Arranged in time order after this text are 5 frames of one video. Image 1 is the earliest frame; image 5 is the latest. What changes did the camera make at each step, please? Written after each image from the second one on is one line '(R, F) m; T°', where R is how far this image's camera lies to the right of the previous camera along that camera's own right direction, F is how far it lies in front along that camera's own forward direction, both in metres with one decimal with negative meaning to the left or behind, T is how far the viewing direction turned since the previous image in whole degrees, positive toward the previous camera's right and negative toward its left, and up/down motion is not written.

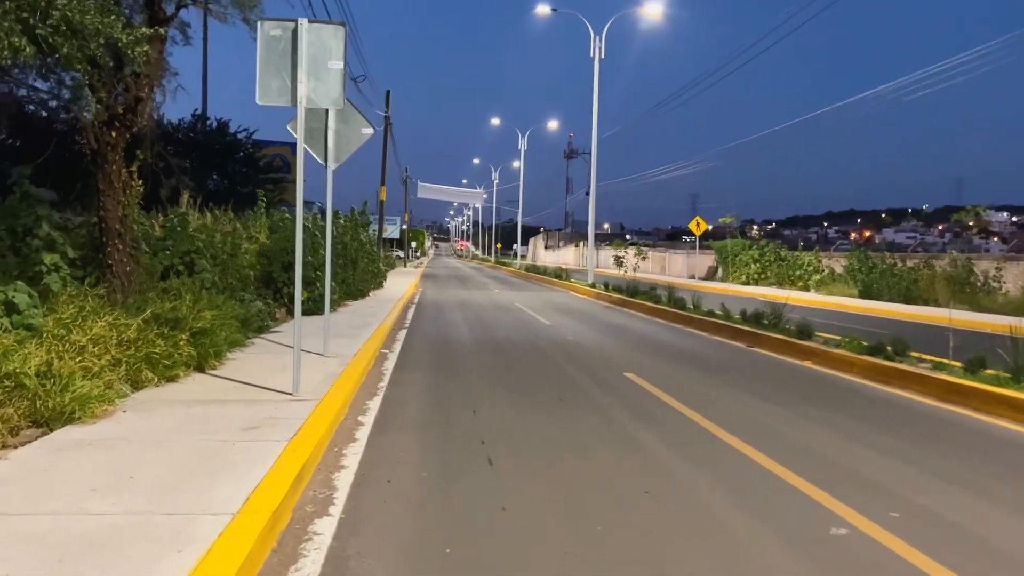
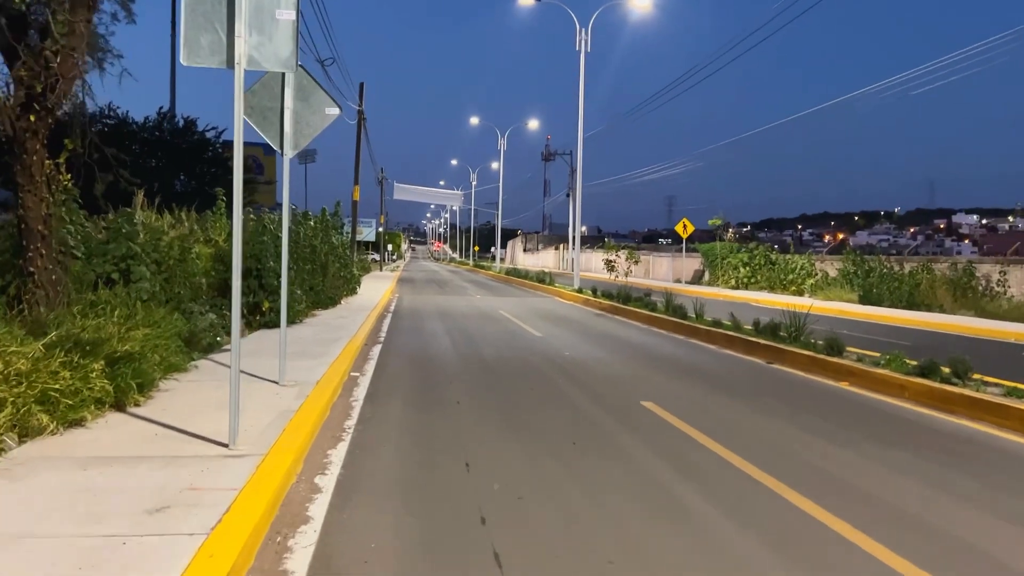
(-0.2, +1.6) m; +2°
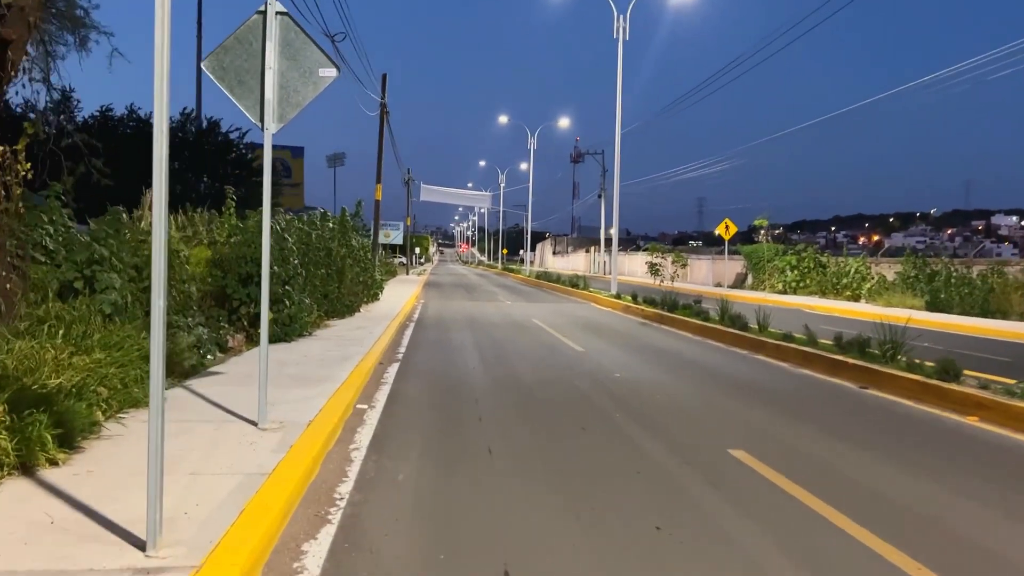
(-0.2, +1.9) m; -2°
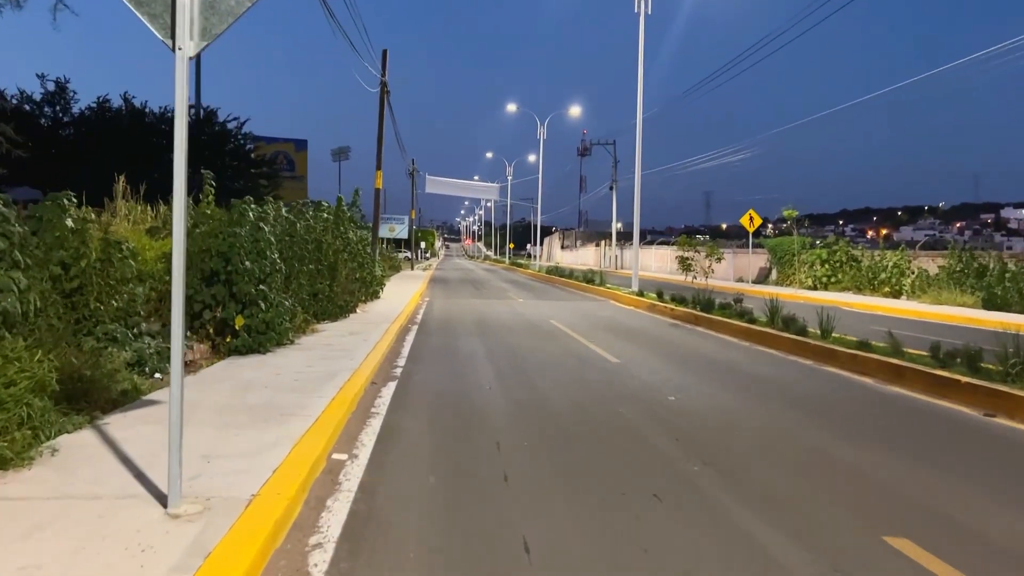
(-0.2, +2.1) m; 0°
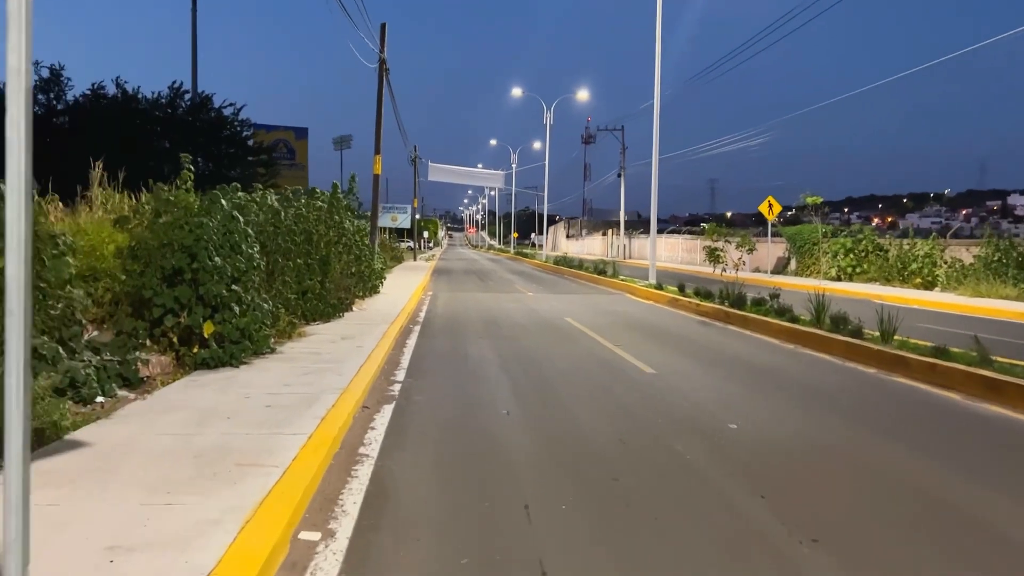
(-0.2, +1.6) m; 0°
